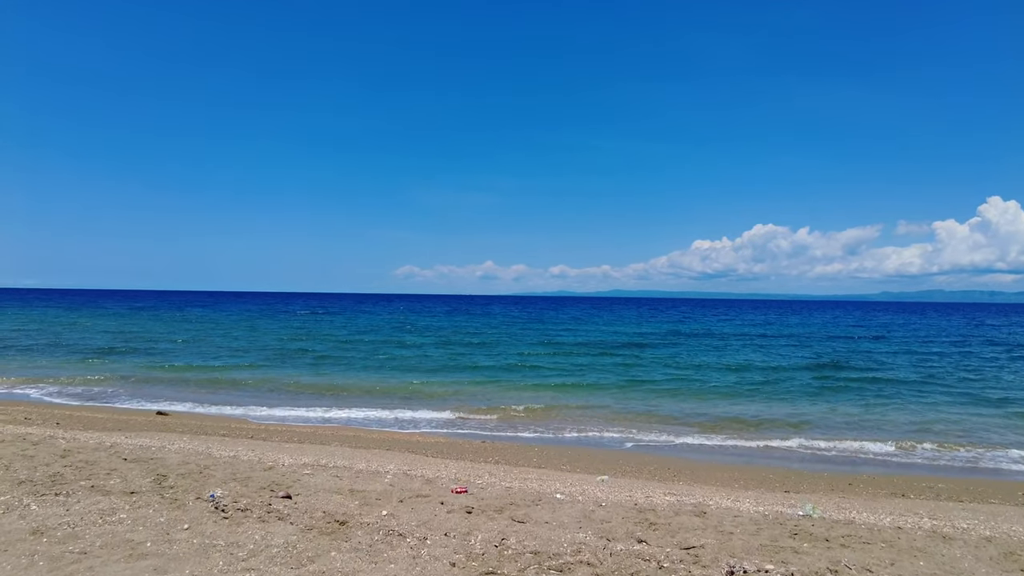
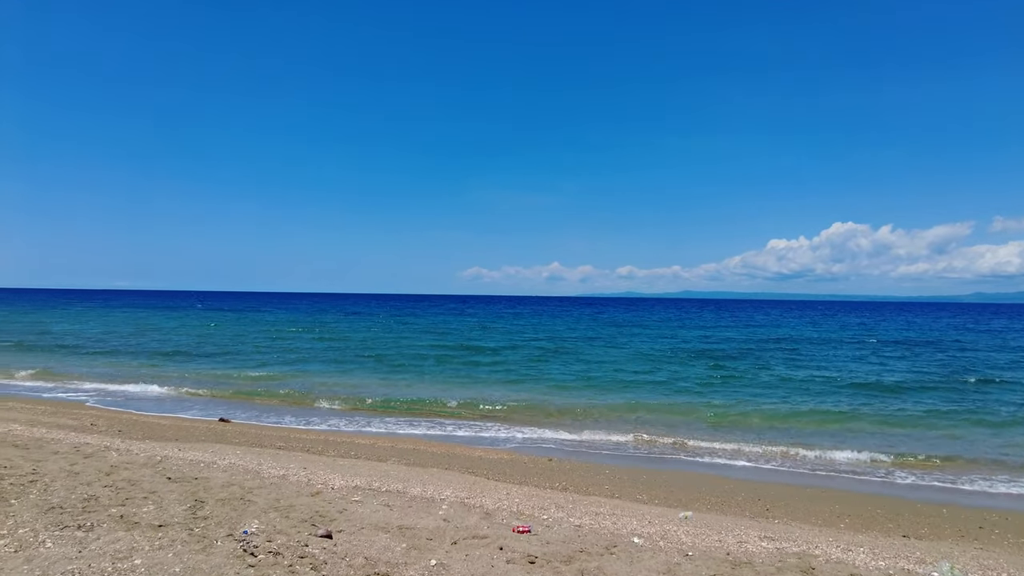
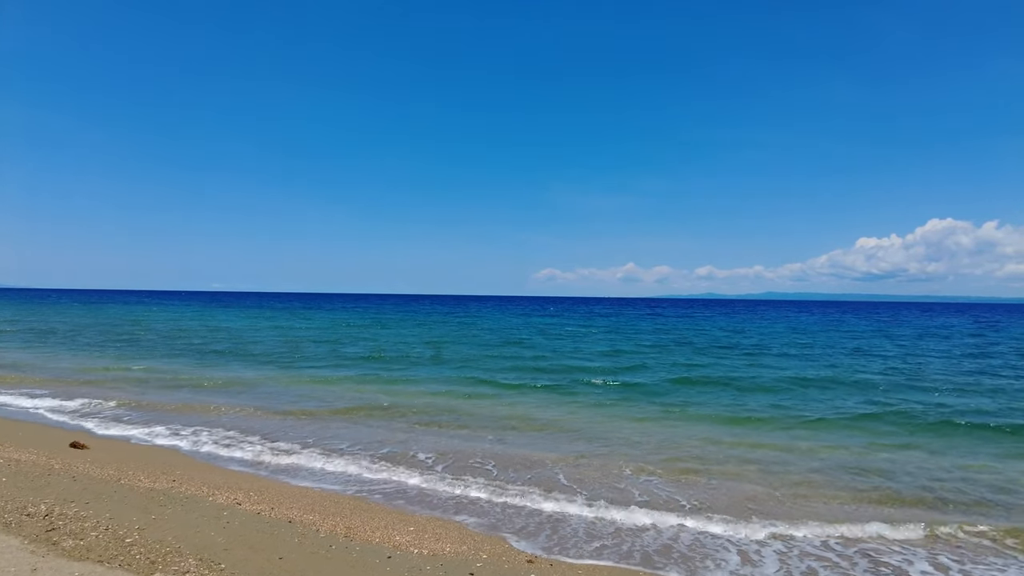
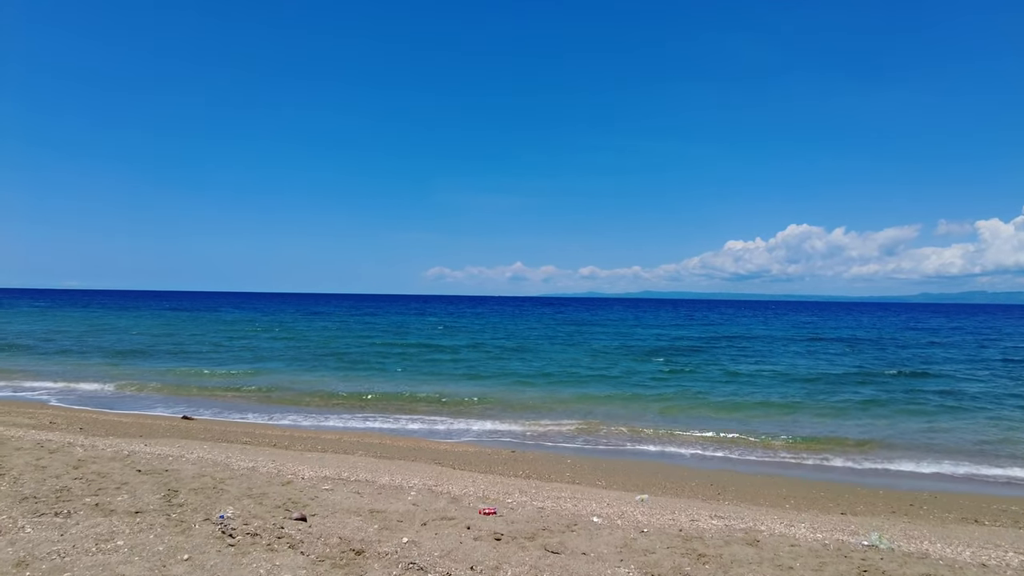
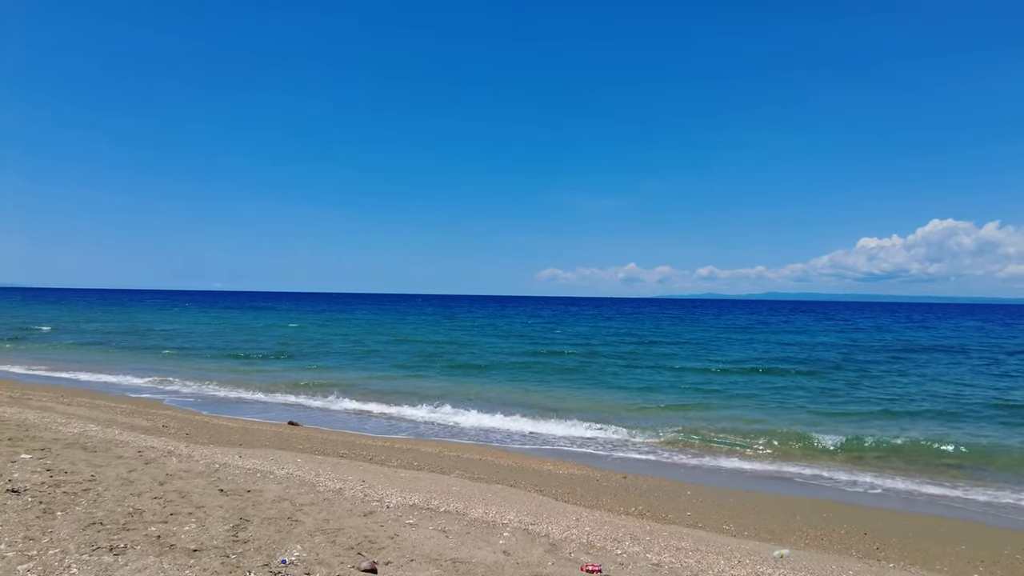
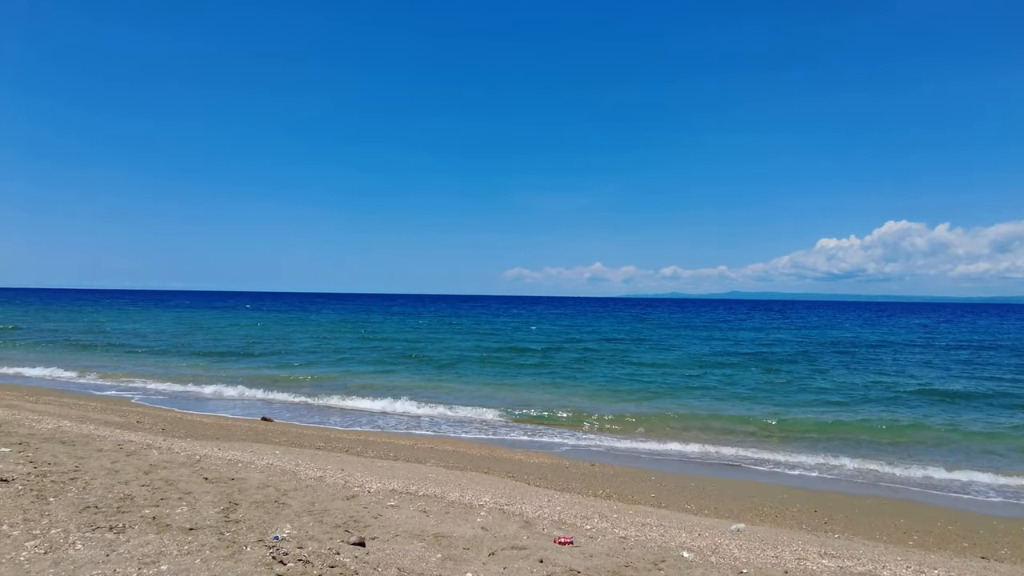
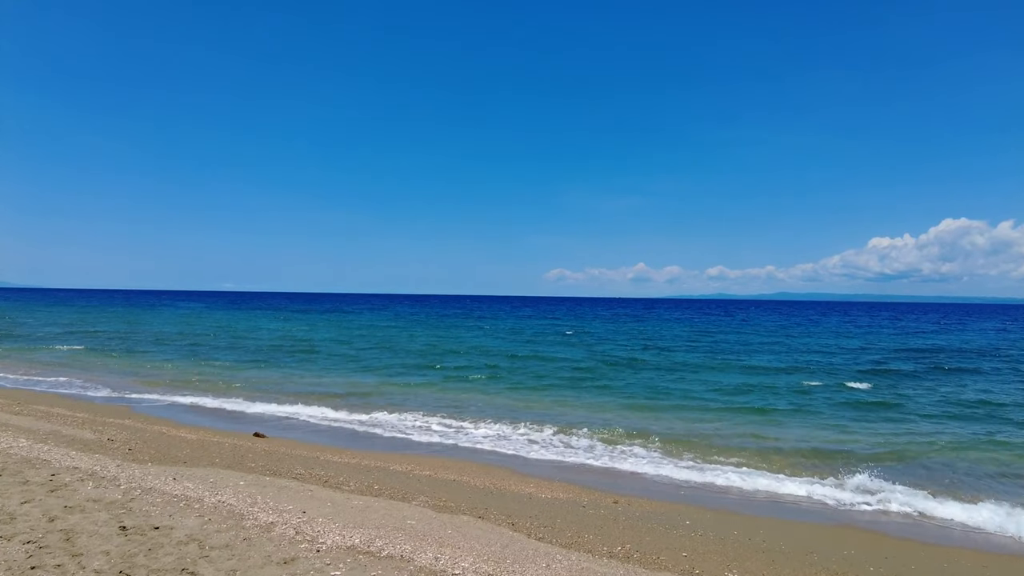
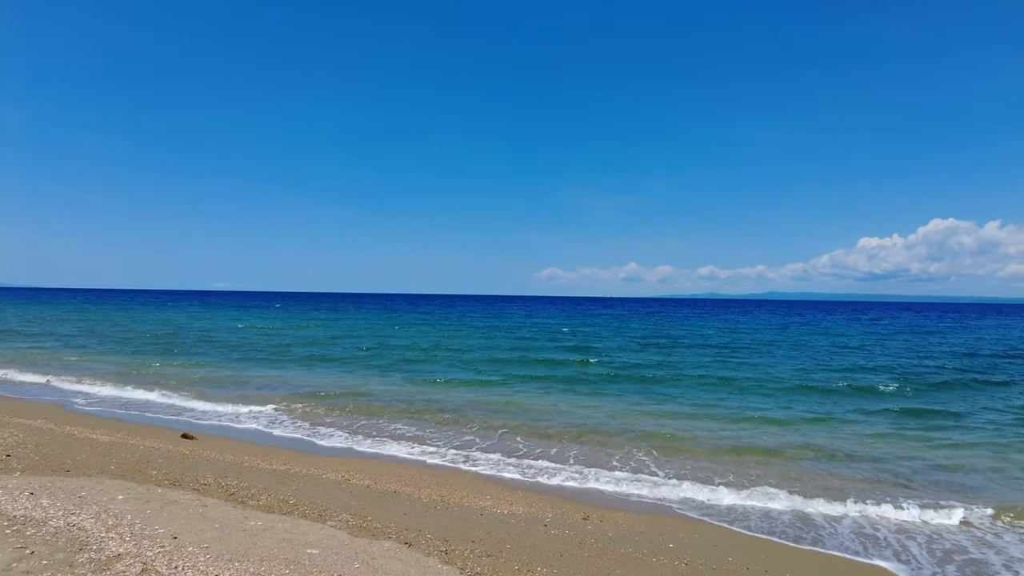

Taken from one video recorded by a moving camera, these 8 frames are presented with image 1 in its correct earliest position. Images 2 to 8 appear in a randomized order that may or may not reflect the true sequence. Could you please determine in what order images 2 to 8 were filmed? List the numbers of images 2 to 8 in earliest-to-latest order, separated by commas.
4, 2, 6, 5, 7, 8, 3
